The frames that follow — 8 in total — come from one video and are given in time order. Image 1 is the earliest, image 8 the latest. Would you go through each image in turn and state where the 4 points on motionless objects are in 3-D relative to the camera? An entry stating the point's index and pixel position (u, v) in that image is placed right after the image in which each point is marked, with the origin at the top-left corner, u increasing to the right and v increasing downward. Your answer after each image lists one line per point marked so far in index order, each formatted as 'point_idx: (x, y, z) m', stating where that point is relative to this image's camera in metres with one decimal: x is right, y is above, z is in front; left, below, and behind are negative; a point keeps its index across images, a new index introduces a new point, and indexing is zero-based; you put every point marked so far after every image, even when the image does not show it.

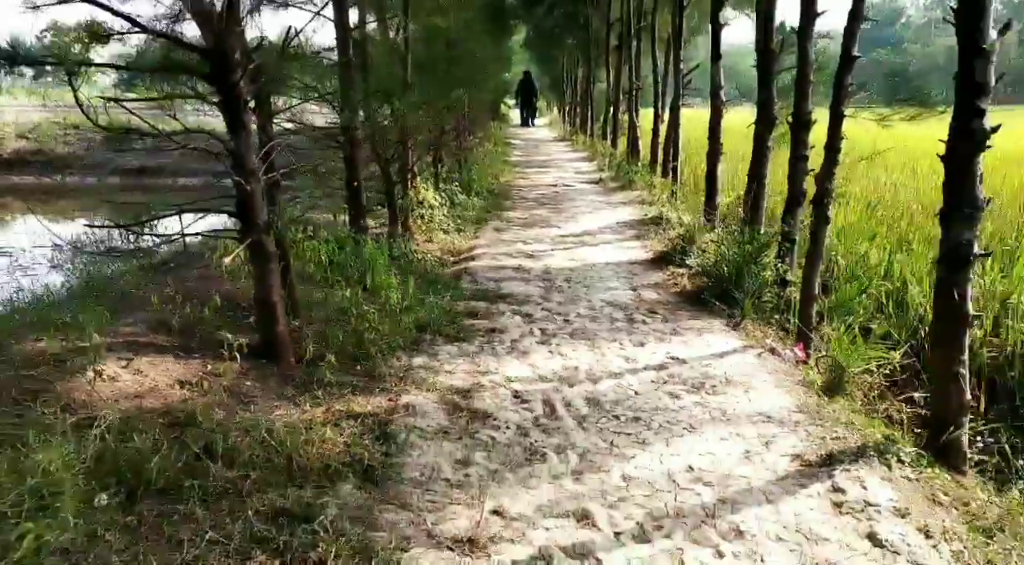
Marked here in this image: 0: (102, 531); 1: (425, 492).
0: (-1.5, -0.9, +2.7) m
1: (-0.4, -1.0, +3.4) m
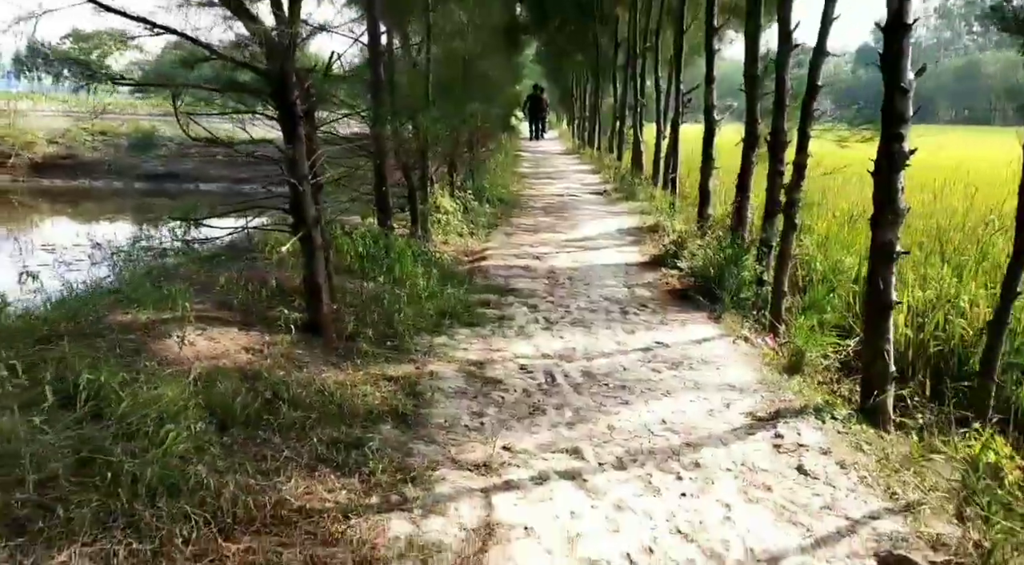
0: (-1.5, -0.8, +3.6) m
1: (-0.4, -0.9, +4.2) m
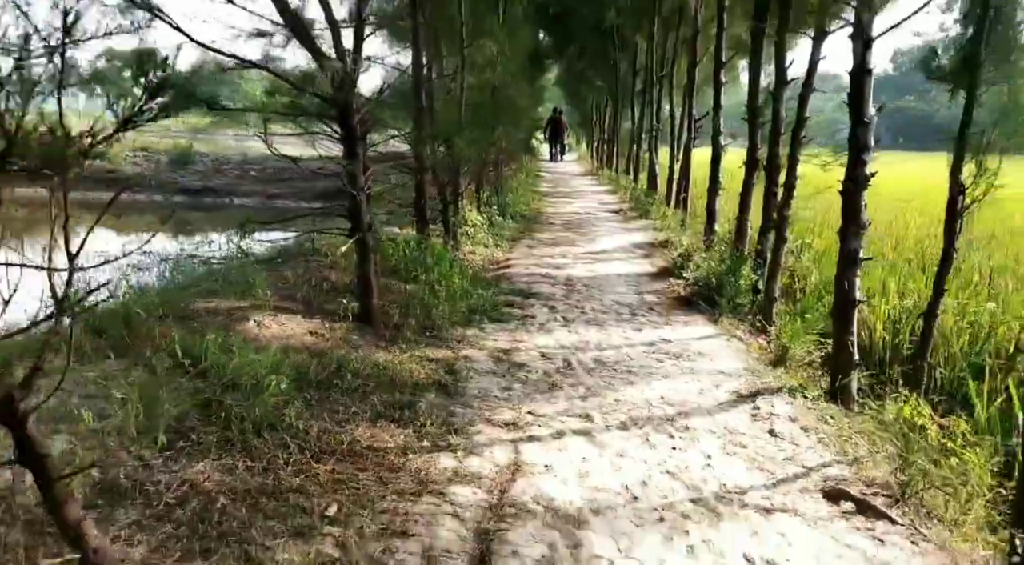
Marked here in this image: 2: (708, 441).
0: (-1.4, -0.7, +4.5) m
1: (-0.2, -0.8, +5.1) m
2: (+1.2, -1.0, +4.5) m
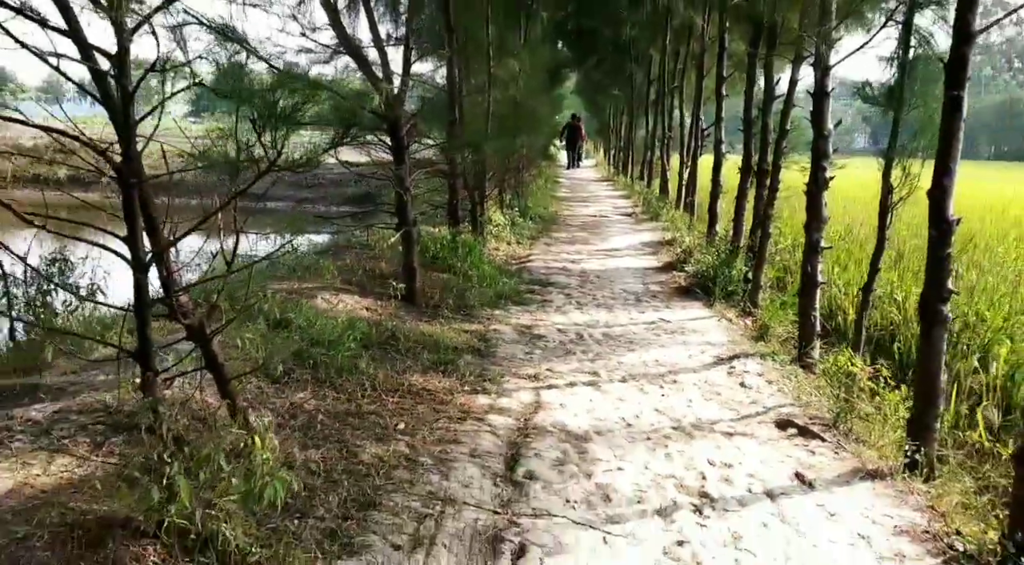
0: (-1.2, -0.5, +5.7) m
1: (0.0, -0.7, +6.3) m
2: (+1.4, -0.8, +5.7) m
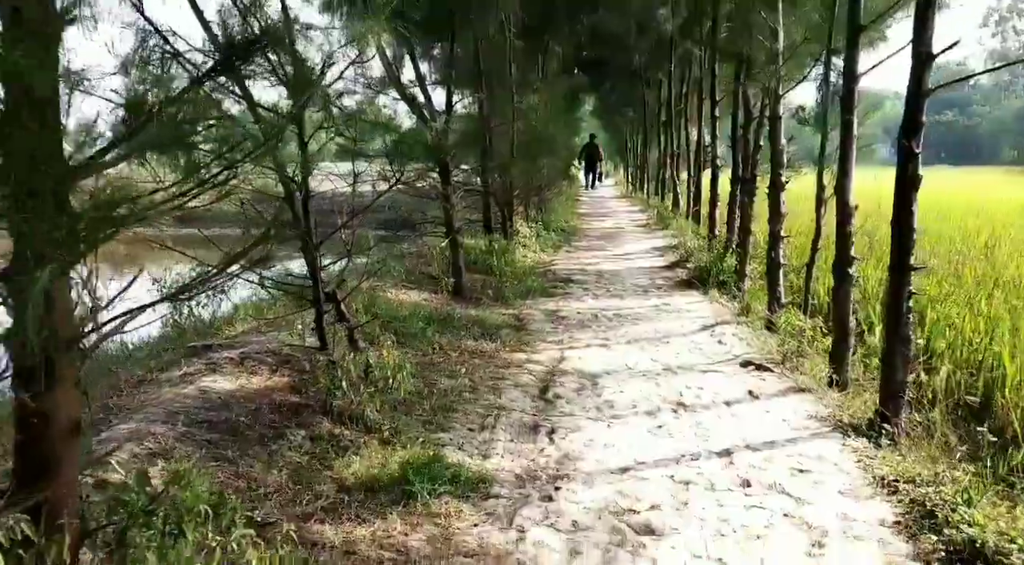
0: (-0.9, -0.4, +7.6) m
1: (+0.3, -0.6, +8.1) m
2: (+1.7, -0.7, +7.4) m
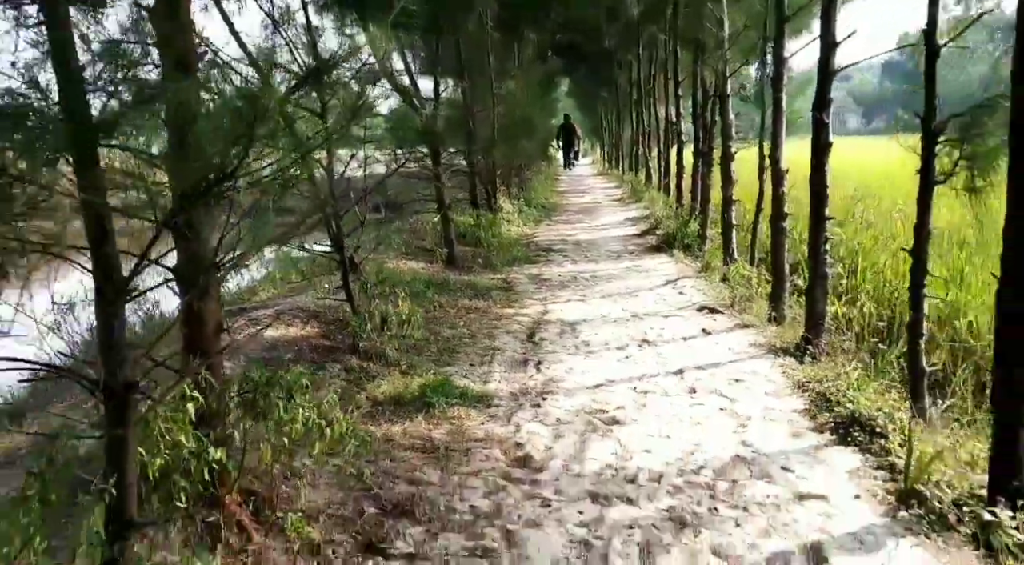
0: (-1.0, -0.1, +8.6) m
1: (+0.2, -0.1, +9.2) m
2: (+1.6, -0.2, +8.5) m
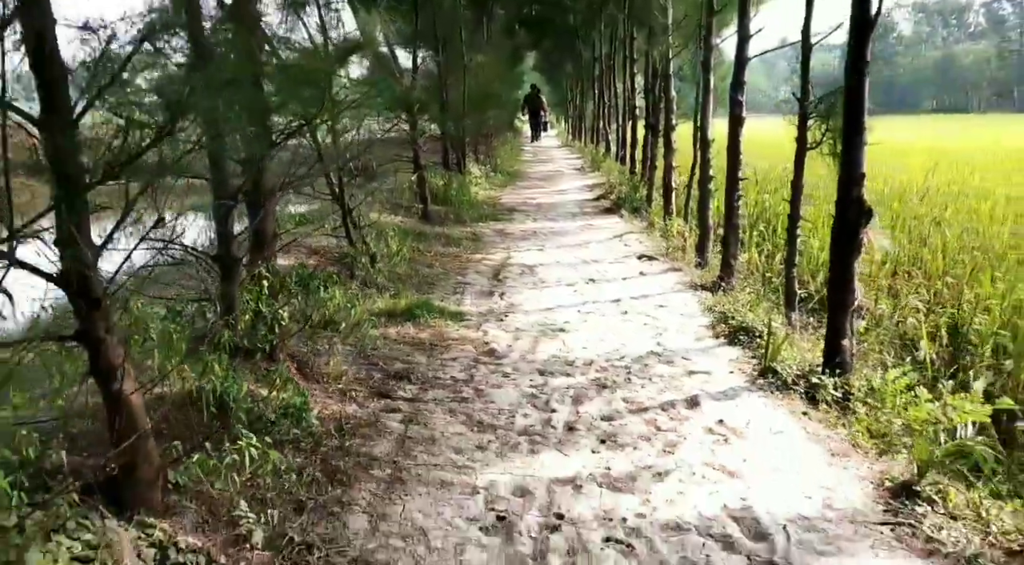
0: (-1.4, +0.6, +9.9) m
1: (-0.3, +0.6, +10.5) m
2: (+1.2, +0.5, +9.9) m
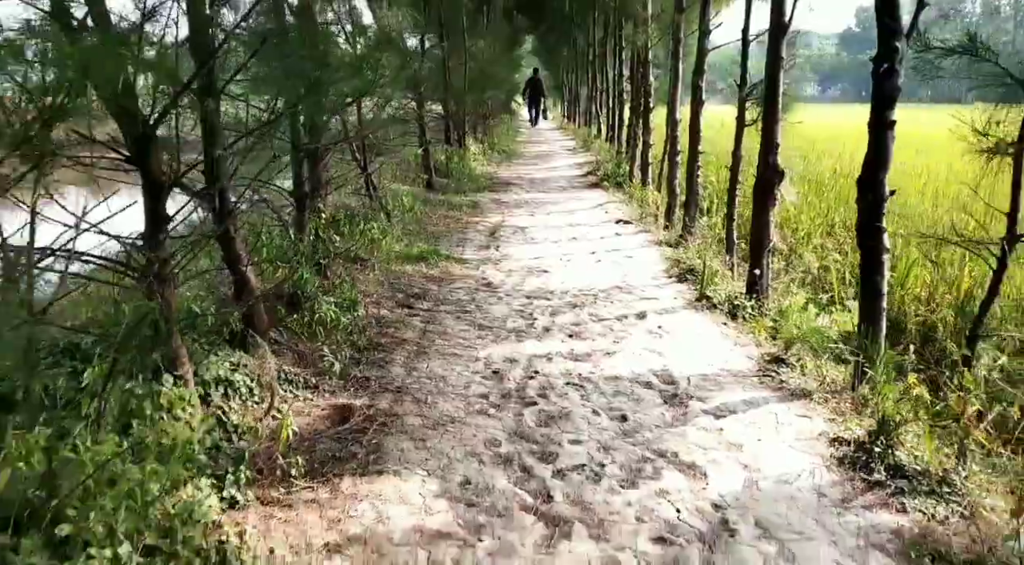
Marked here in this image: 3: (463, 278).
0: (-1.5, +1.2, +11.3) m
1: (-0.4, +1.2, +11.9) m
2: (+1.1, +1.0, +11.3) m
3: (-0.5, 0.0, +7.1) m
